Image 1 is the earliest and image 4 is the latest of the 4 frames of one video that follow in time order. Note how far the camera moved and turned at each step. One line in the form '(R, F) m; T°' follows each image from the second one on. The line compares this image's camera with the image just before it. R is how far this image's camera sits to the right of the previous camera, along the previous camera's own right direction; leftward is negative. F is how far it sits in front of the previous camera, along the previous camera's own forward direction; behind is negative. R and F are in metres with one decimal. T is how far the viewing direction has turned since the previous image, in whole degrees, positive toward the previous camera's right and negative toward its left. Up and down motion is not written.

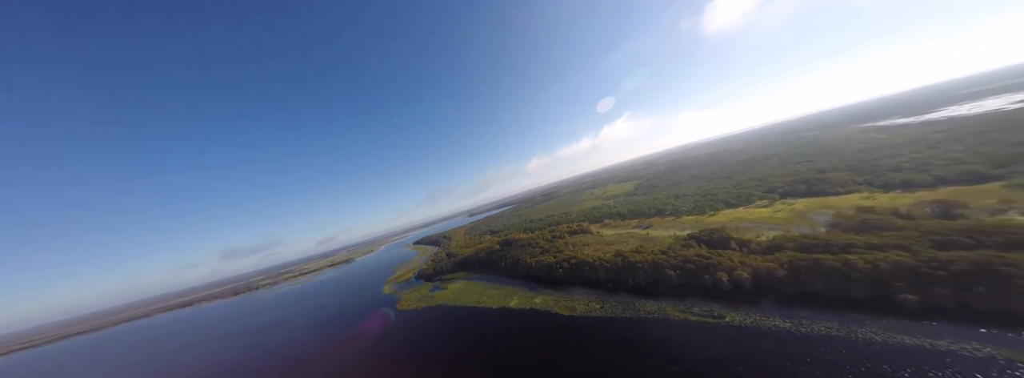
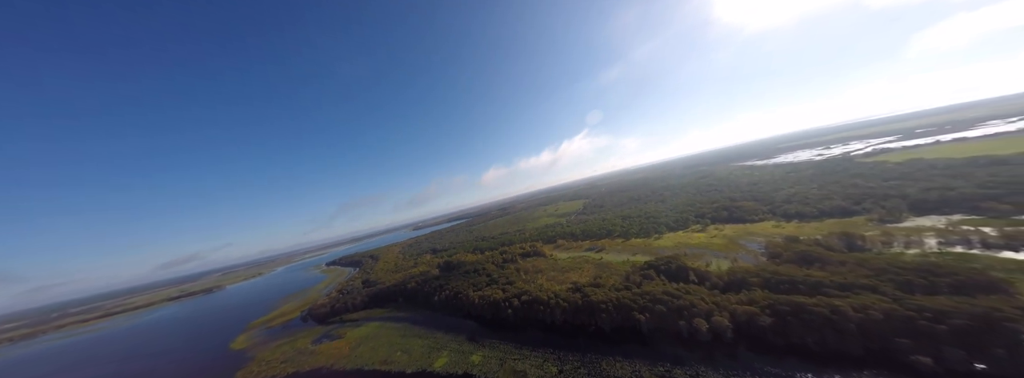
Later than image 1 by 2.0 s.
(+0.9, +5.7) m; +12°
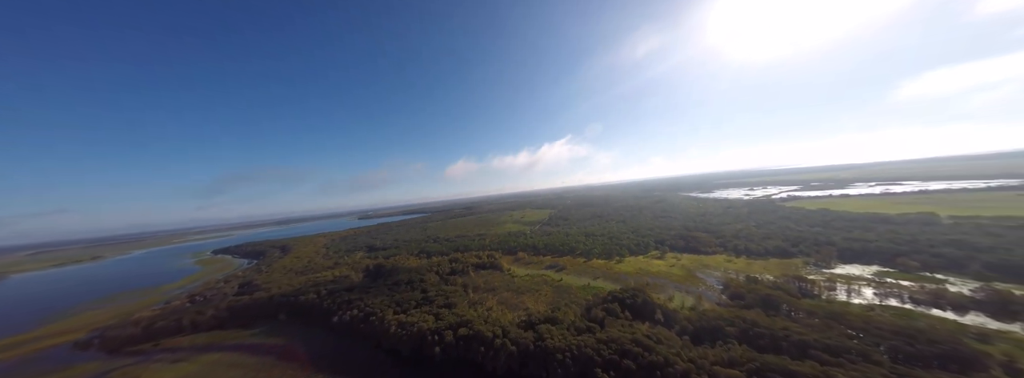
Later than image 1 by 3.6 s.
(+1.2, +4.7) m; +7°
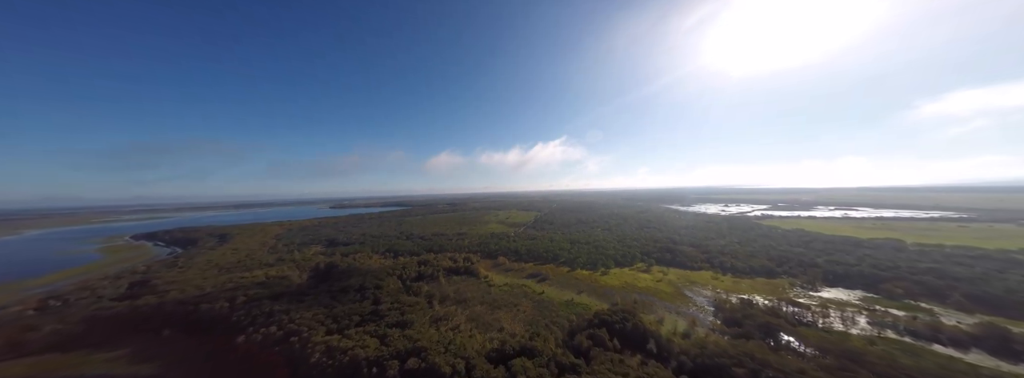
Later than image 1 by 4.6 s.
(+0.7, +3.5) m; +3°
